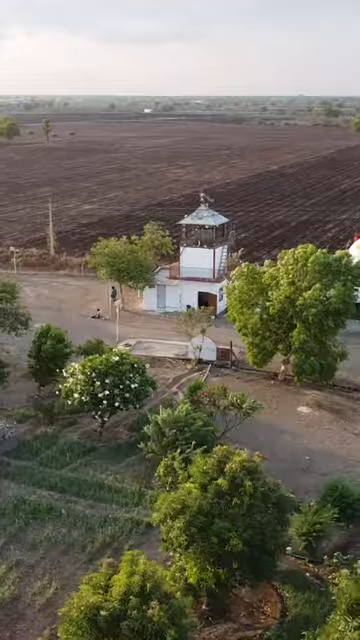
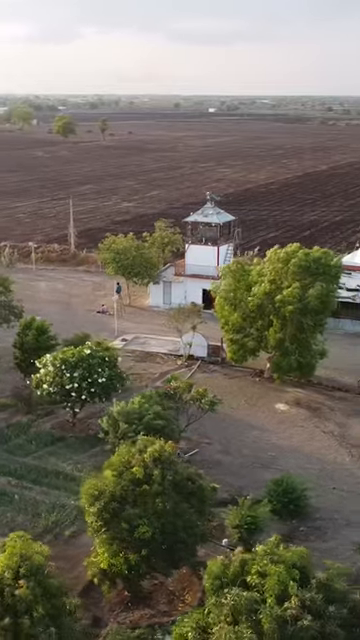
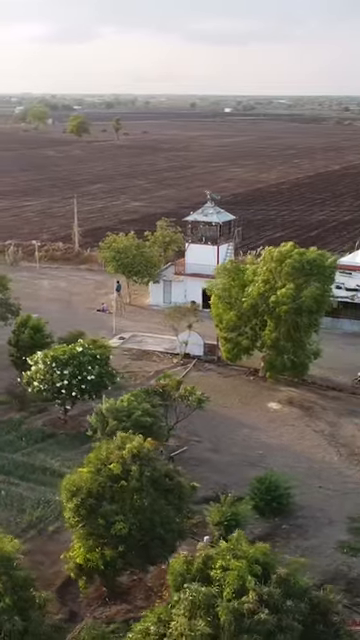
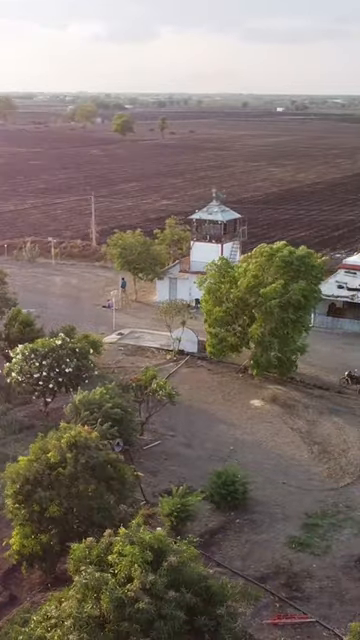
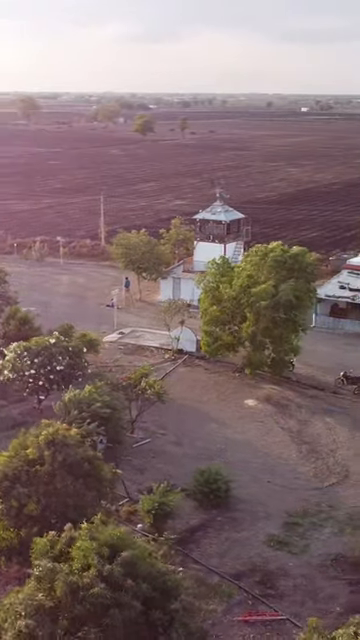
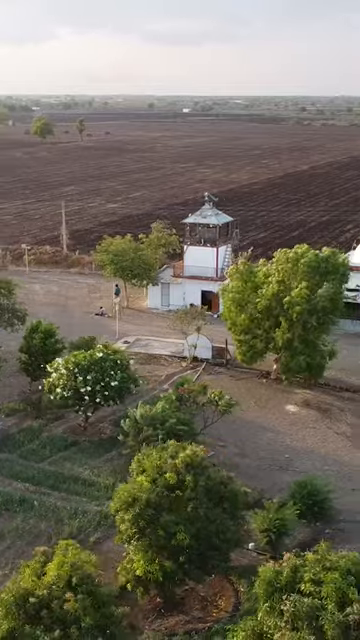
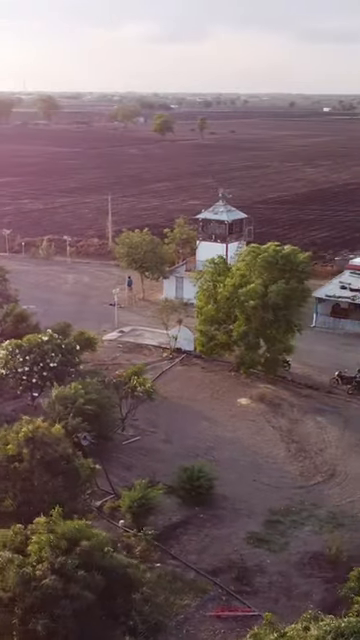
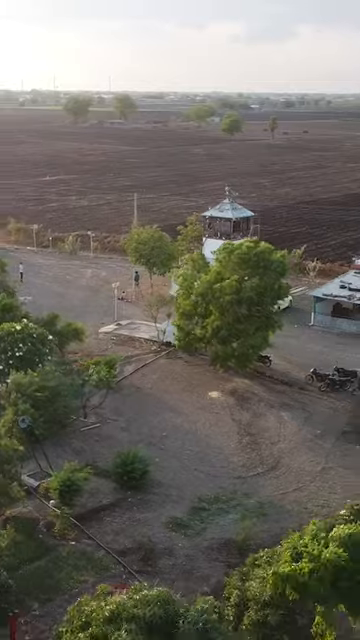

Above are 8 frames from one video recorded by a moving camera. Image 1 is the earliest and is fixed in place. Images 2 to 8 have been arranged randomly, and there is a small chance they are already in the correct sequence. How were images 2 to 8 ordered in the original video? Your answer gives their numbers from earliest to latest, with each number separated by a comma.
6, 2, 3, 4, 5, 7, 8
